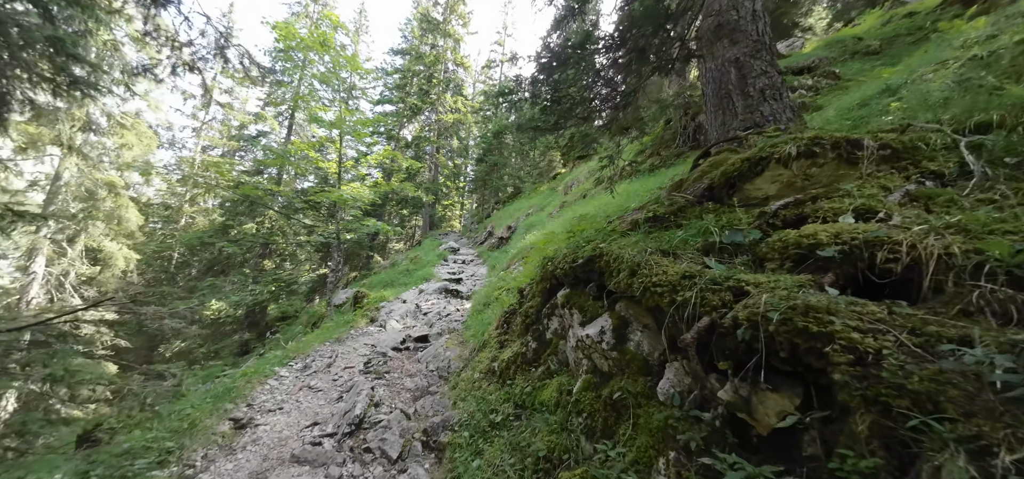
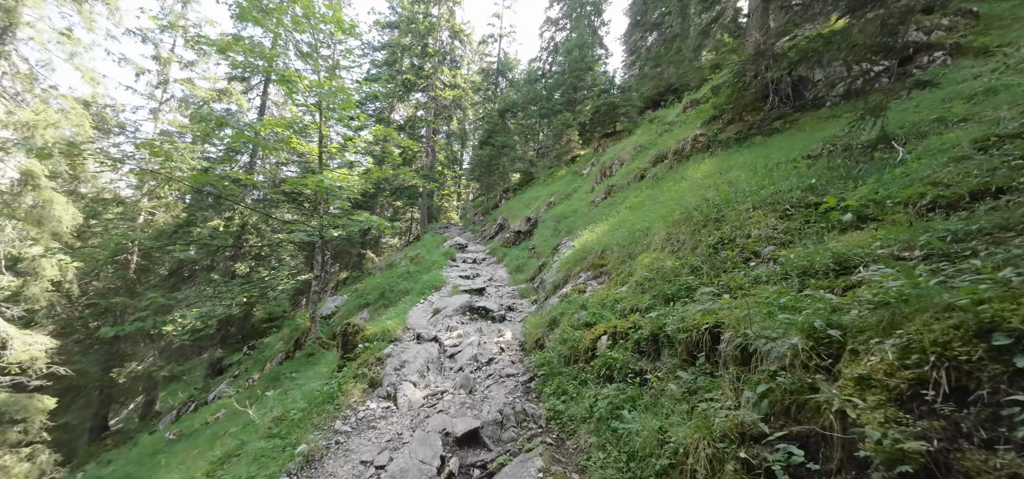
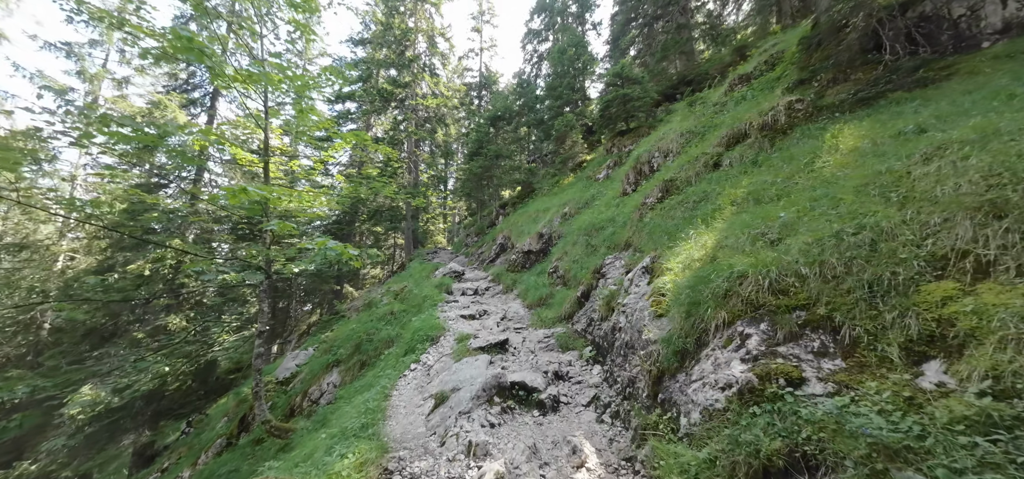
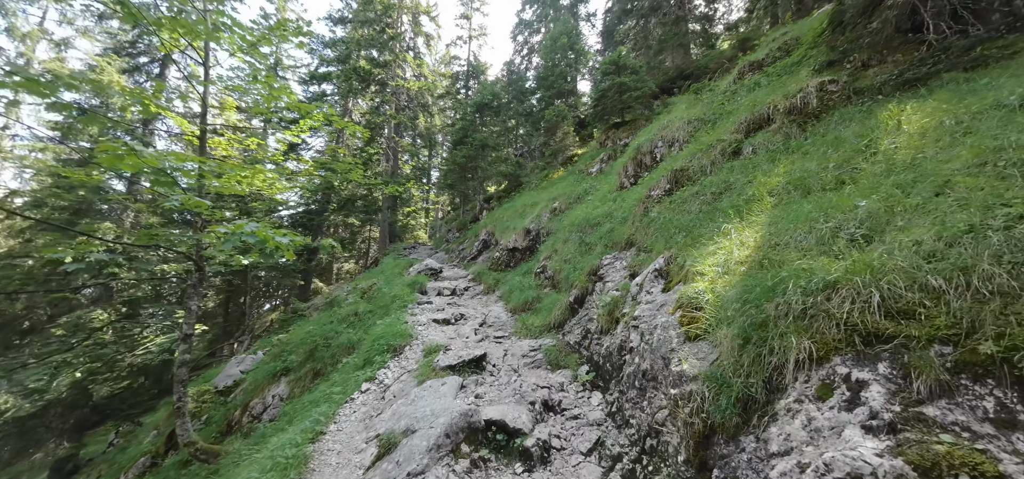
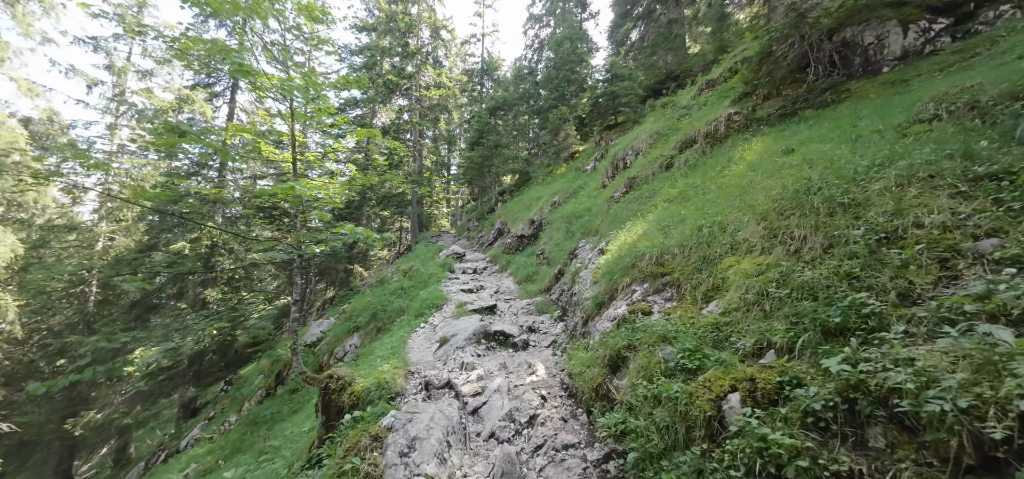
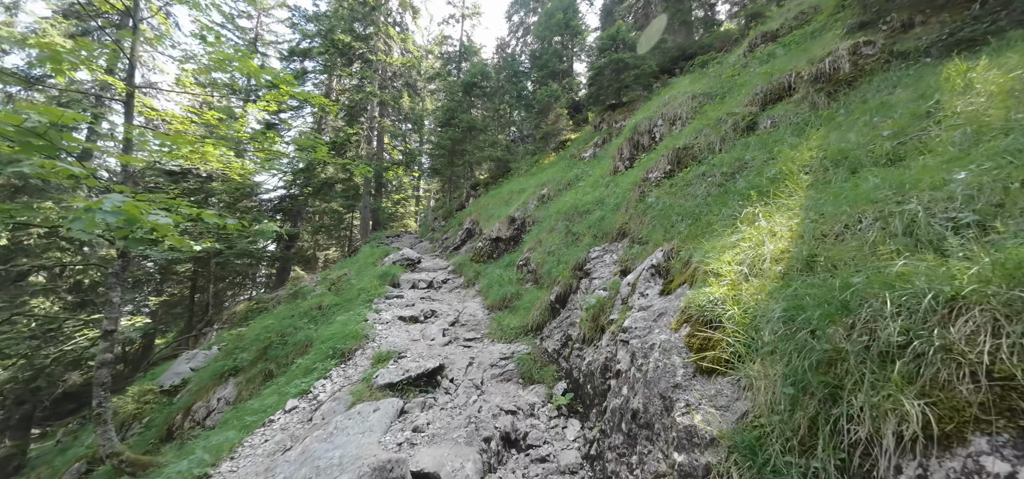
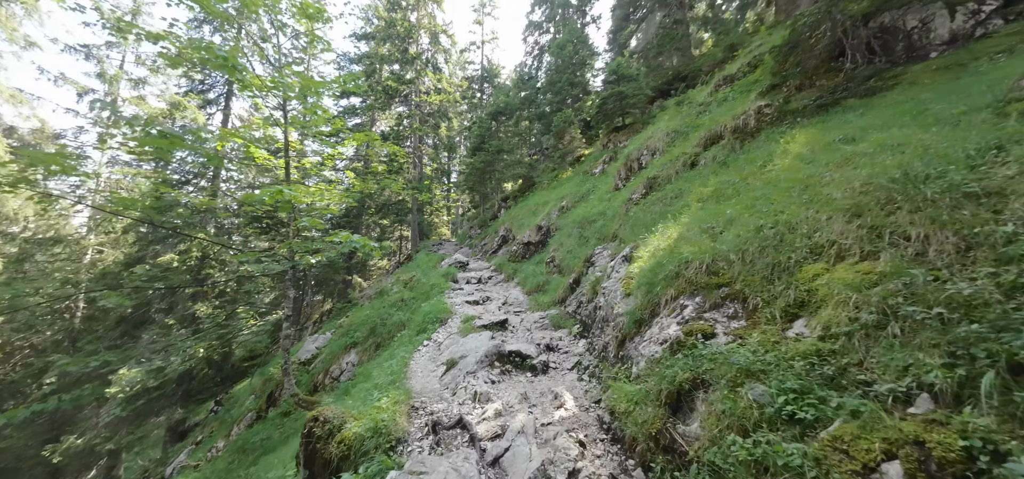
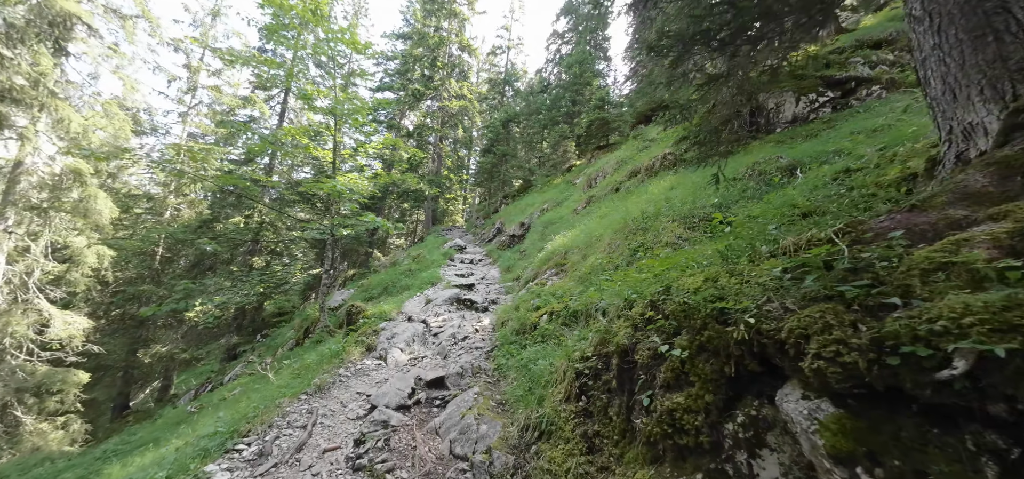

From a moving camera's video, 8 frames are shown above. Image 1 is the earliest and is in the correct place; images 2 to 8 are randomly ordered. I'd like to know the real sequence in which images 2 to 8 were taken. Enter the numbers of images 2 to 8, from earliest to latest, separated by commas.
8, 2, 5, 7, 3, 4, 6
